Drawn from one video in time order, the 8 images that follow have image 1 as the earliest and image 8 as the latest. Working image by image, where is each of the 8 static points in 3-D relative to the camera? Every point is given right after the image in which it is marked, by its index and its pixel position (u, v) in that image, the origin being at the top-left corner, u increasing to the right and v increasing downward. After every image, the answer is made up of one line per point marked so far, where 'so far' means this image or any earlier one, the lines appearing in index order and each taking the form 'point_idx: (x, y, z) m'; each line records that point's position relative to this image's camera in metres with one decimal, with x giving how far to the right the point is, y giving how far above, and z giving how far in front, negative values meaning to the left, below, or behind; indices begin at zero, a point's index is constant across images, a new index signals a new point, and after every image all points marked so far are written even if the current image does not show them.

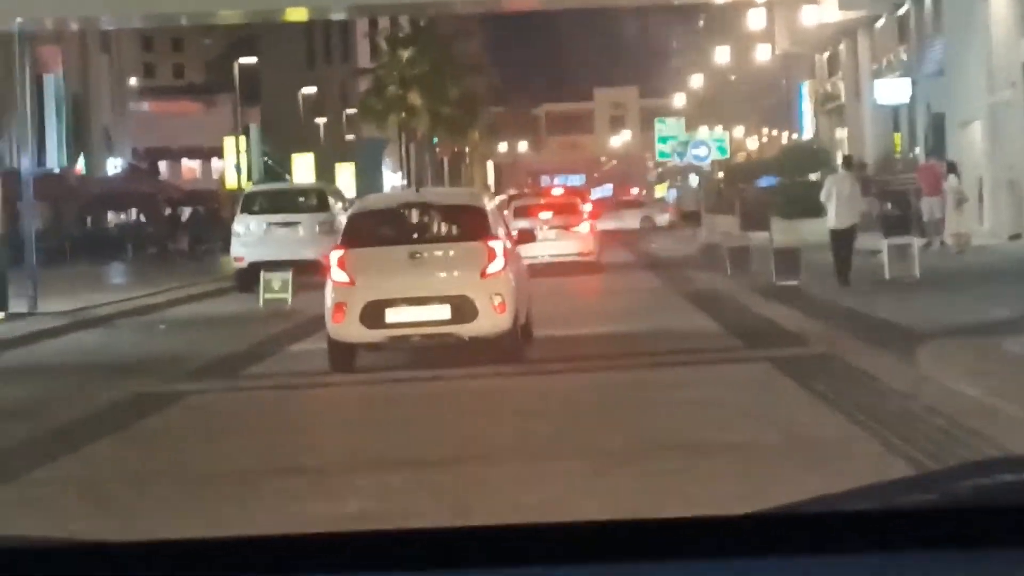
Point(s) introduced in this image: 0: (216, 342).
0: (-2.5, -0.5, +17.8) m
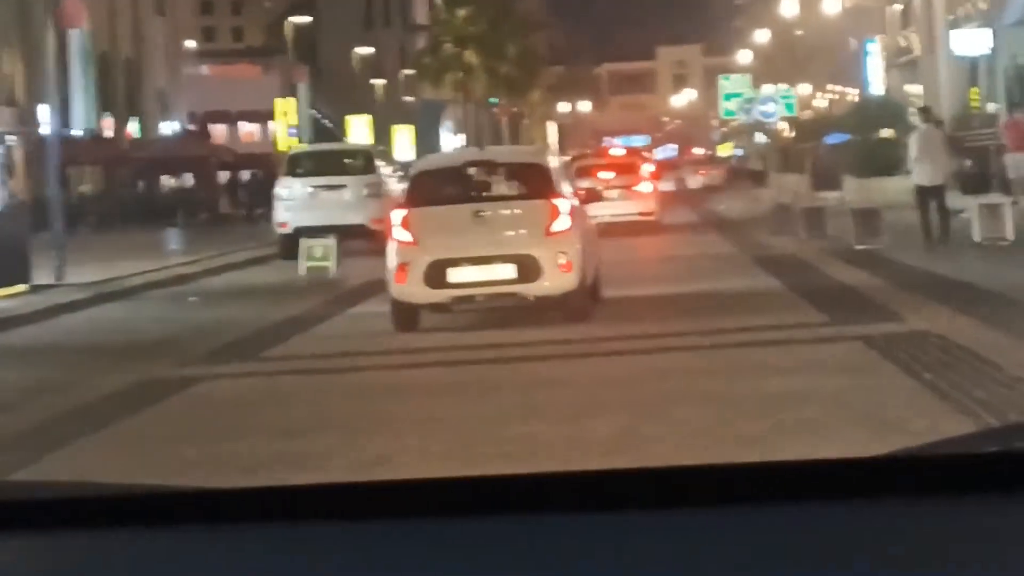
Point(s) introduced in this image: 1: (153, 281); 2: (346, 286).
0: (-2.1, -0.2, +16.5) m
1: (-3.2, +0.1, +19.0) m
2: (-1.5, 0.0, +19.7) m
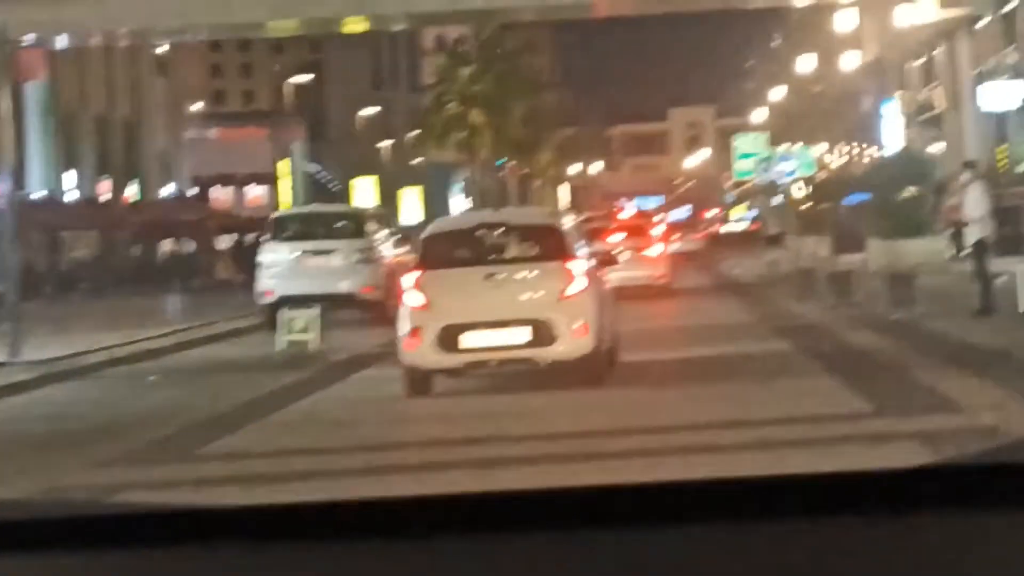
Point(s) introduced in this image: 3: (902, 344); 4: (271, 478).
0: (-2.1, -0.8, +14.9) m
1: (-3.2, -0.6, +17.3) m
2: (-1.5, -0.6, +18.0) m
3: (+3.5, -0.5, +19.1) m
4: (-1.3, -1.0, +11.6) m
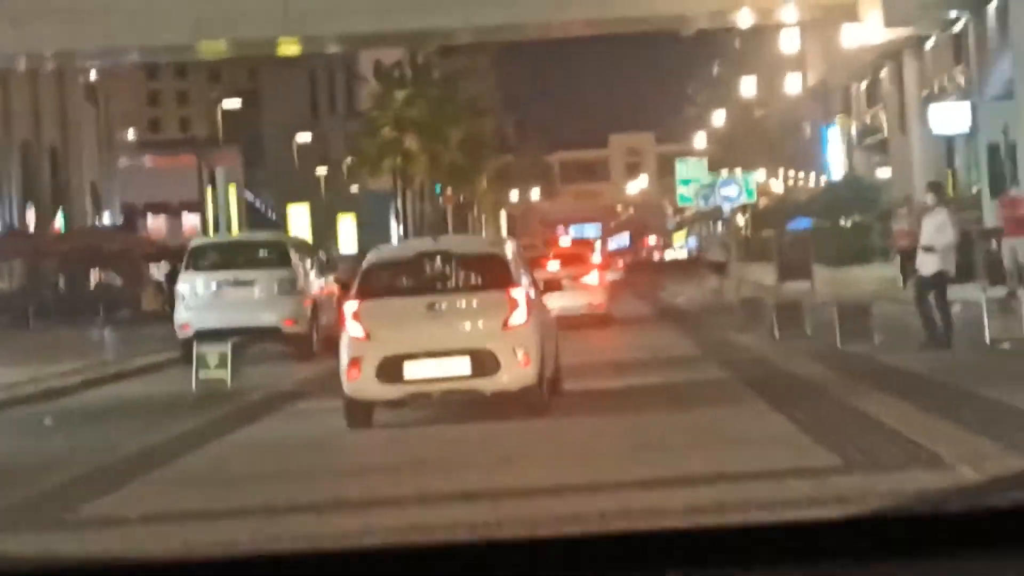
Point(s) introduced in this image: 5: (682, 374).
0: (-2.6, -1.0, +13.6) m
1: (-3.7, -0.8, +16.1) m
2: (-2.1, -0.9, +16.8) m
3: (+2.9, -0.8, +18.1) m
4: (-1.7, -1.2, +10.4) m
5: (+1.6, -0.8, +19.9) m
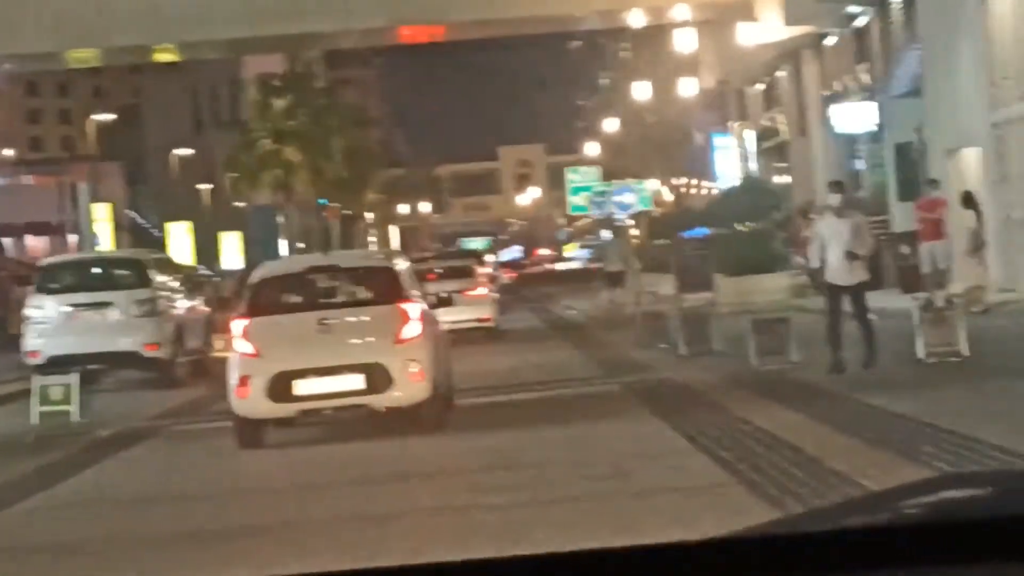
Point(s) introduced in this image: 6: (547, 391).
0: (-3.3, -1.1, +11.9) m
1: (-4.5, -1.0, +14.2) m
2: (-2.9, -1.1, +15.0) m
3: (+2.0, -0.8, +16.6) m
4: (-2.2, -1.3, +8.7) m
5: (+0.6, -0.9, +18.3) m
6: (+0.3, -0.9, +18.3) m
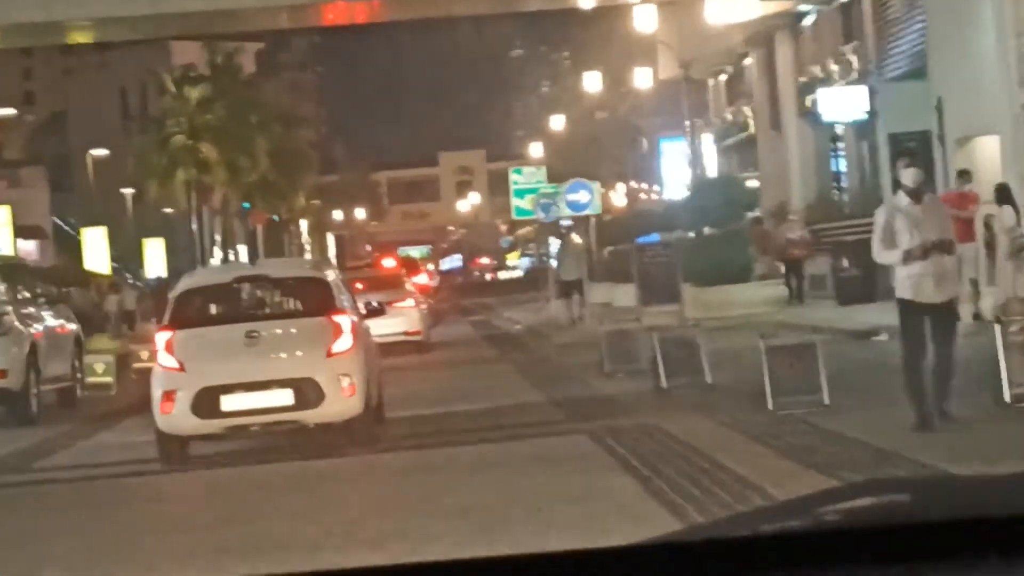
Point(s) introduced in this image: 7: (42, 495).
0: (-3.5, -1.2, +8.2) m
1: (-4.9, -1.1, +10.5) m
2: (-3.3, -1.1, +11.3) m
3: (+1.6, -0.9, +13.0) m
4: (-2.4, -1.3, +5.0) m
5: (+0.1, -1.0, +14.7) m
6: (-0.2, -1.0, +14.6) m
7: (-2.5, -1.1, +11.5) m
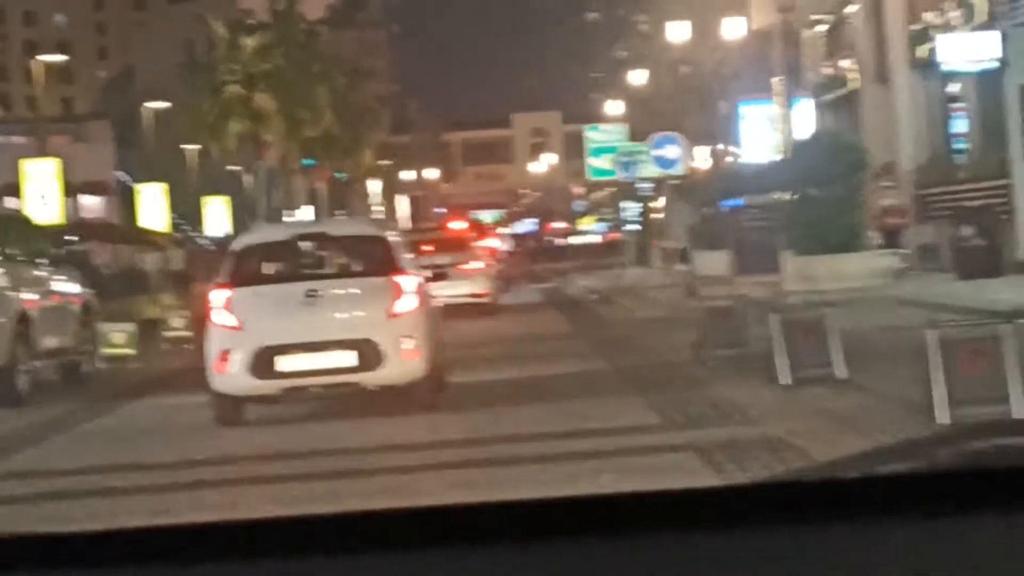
0: (-3.3, -1.1, +5.8) m
1: (-4.6, -0.9, +8.1) m
2: (-3.0, -0.9, +8.9) m
3: (+2.0, -0.8, +10.4) m
4: (-2.3, -1.3, +2.6) m
5: (+0.6, -0.8, +12.2) m
6: (+0.3, -0.8, +12.1) m
7: (-2.2, -0.9, +9.1) m
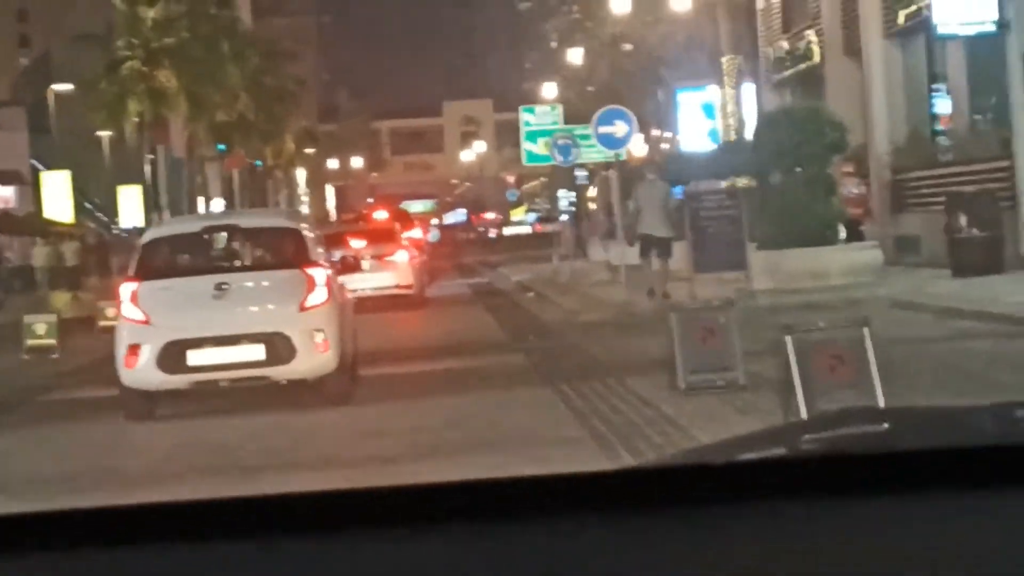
0: (-3.5, -1.1, +2.7) m
1: (-4.8, -0.9, +5.0) m
2: (-3.2, -1.0, +5.9) m
3: (+1.7, -0.8, +7.6) m
4: (-2.3, -1.4, -0.4) m
5: (+0.2, -0.9, +9.3) m
6: (-0.1, -0.9, +9.2) m
7: (-2.5, -1.0, +6.0) m
